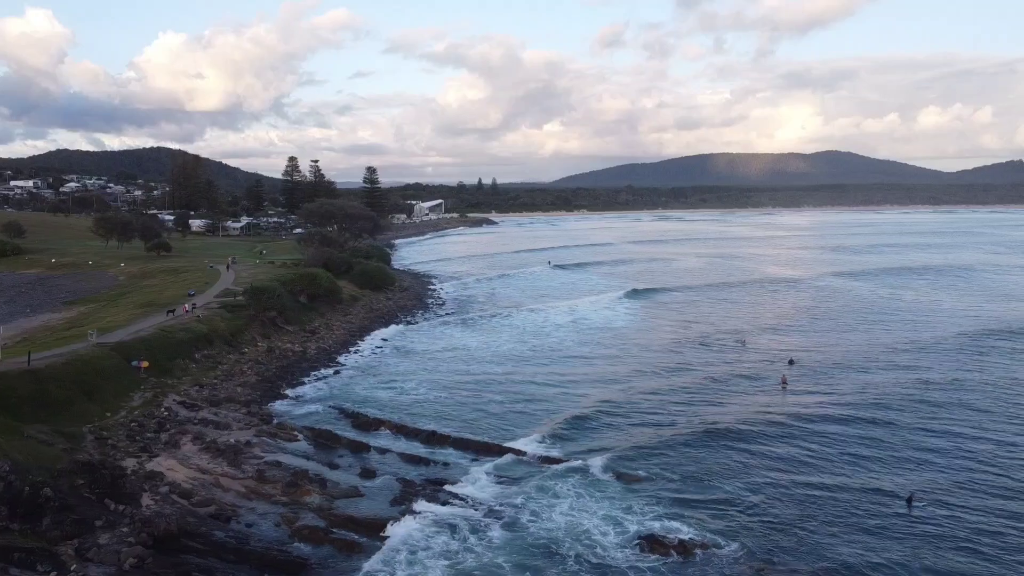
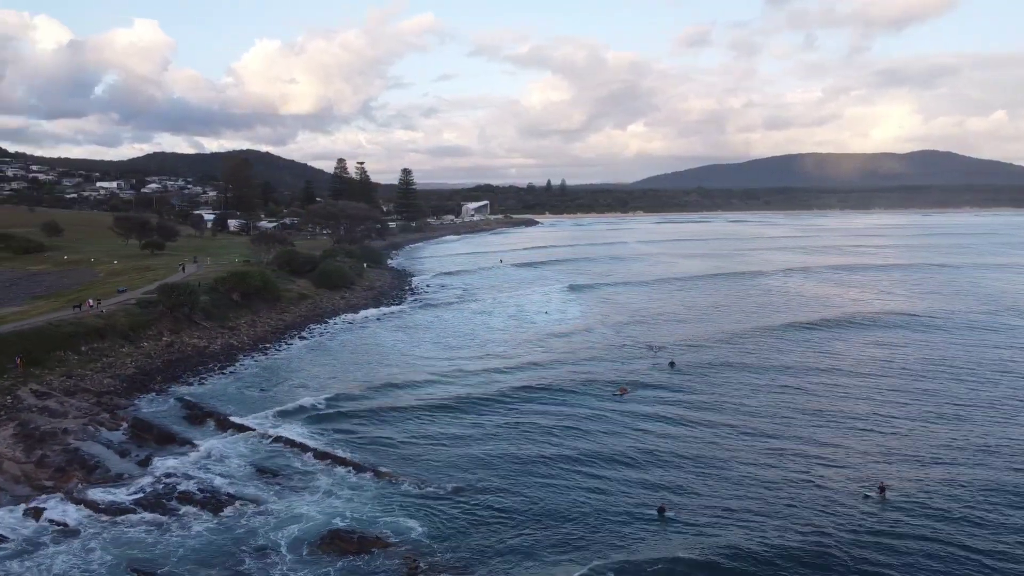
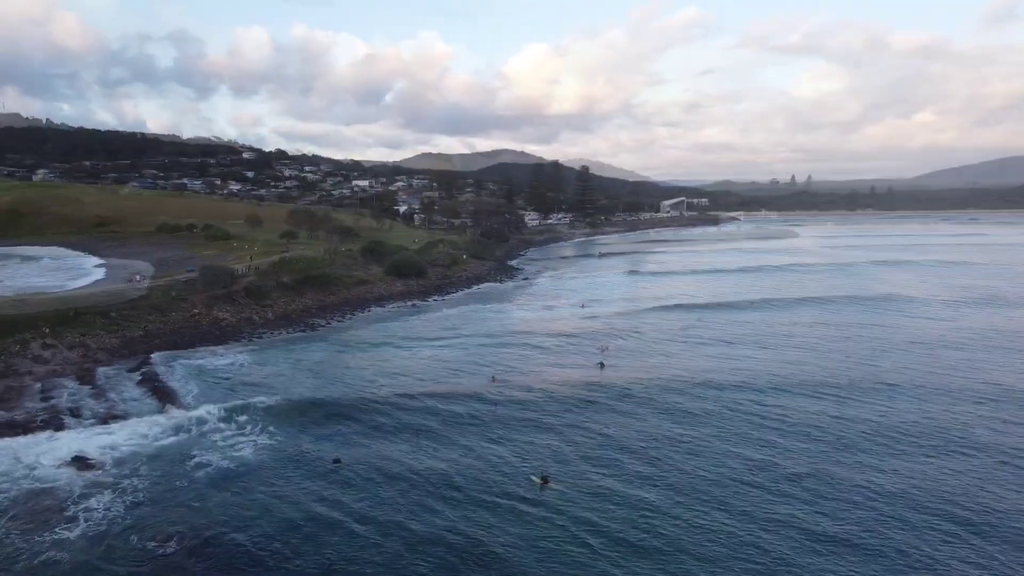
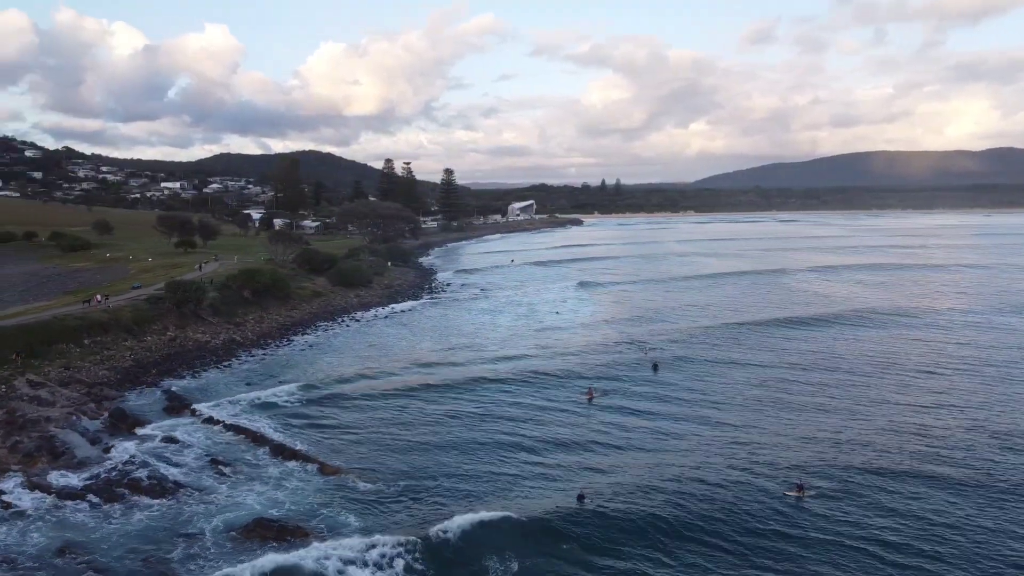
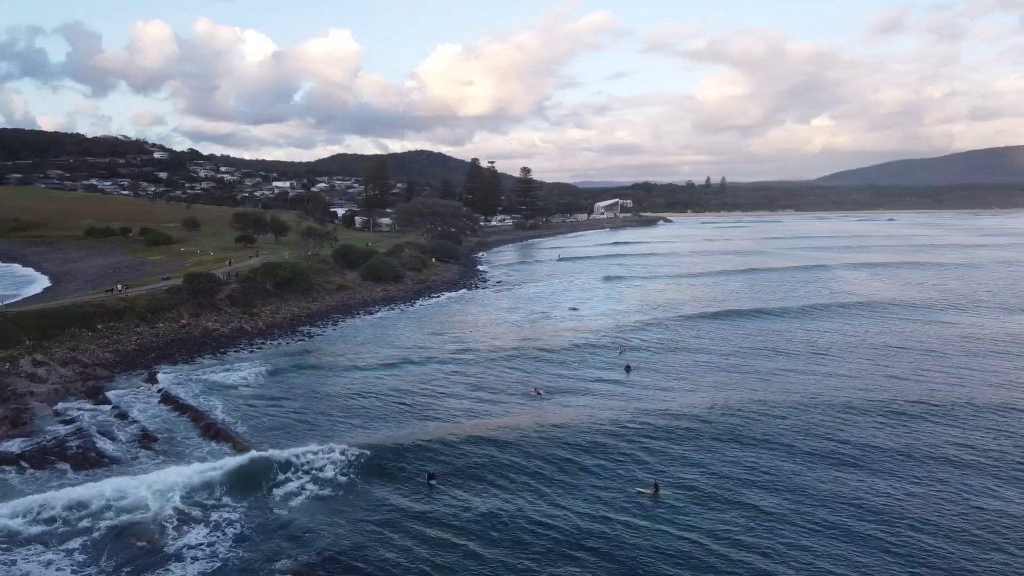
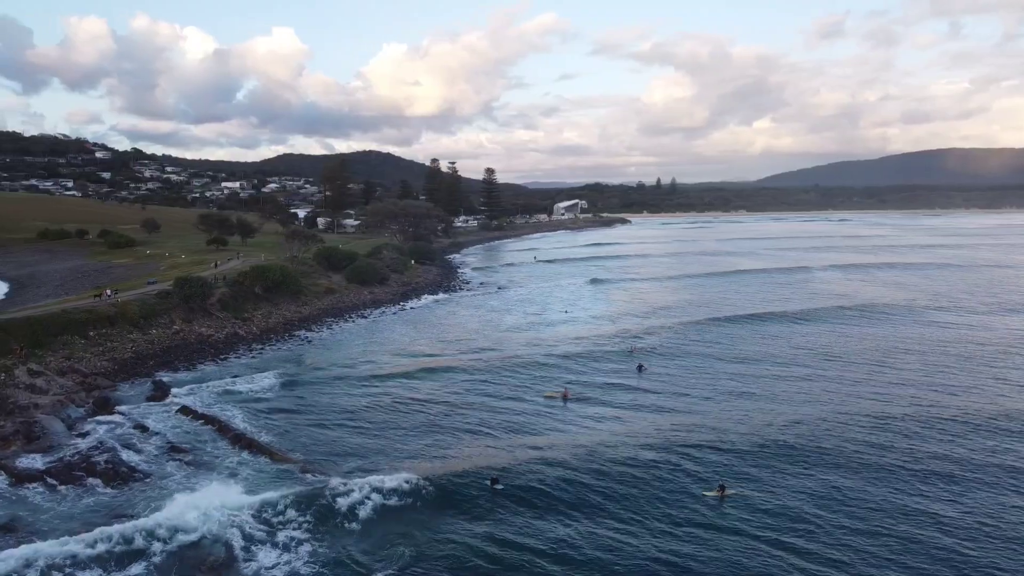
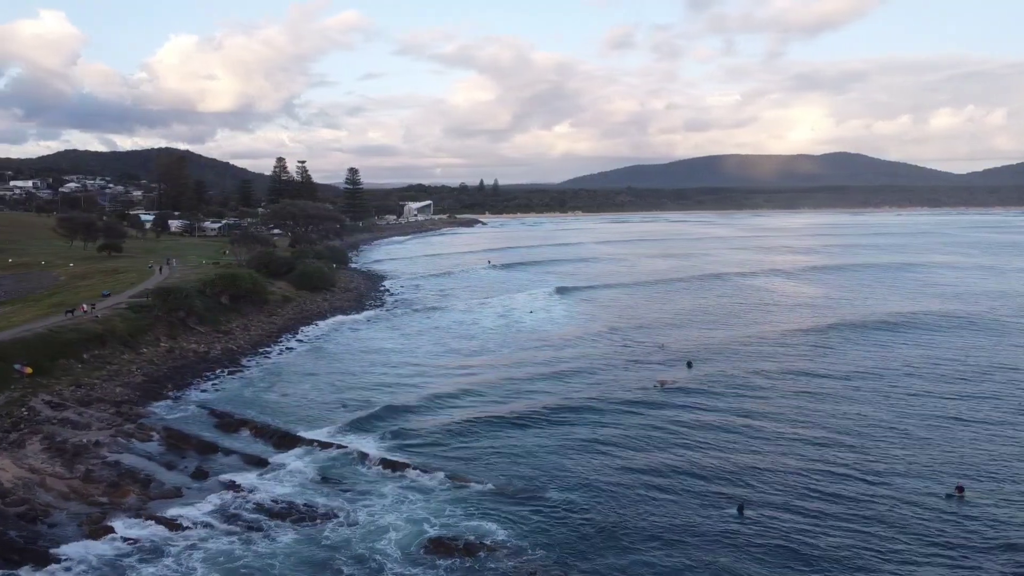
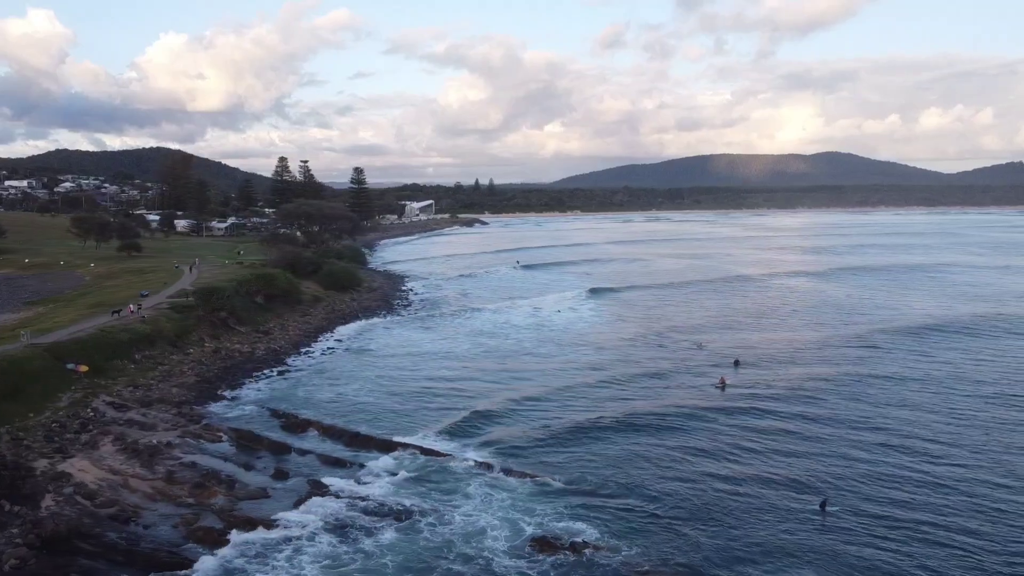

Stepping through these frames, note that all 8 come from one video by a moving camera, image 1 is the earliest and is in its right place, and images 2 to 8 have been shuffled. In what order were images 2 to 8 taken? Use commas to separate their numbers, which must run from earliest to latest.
8, 7, 2, 4, 6, 5, 3
